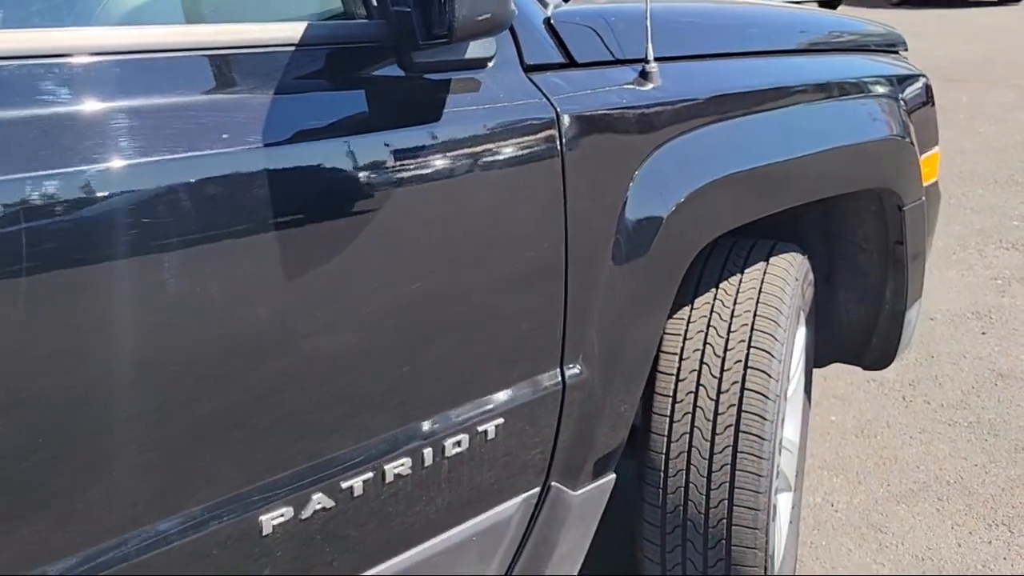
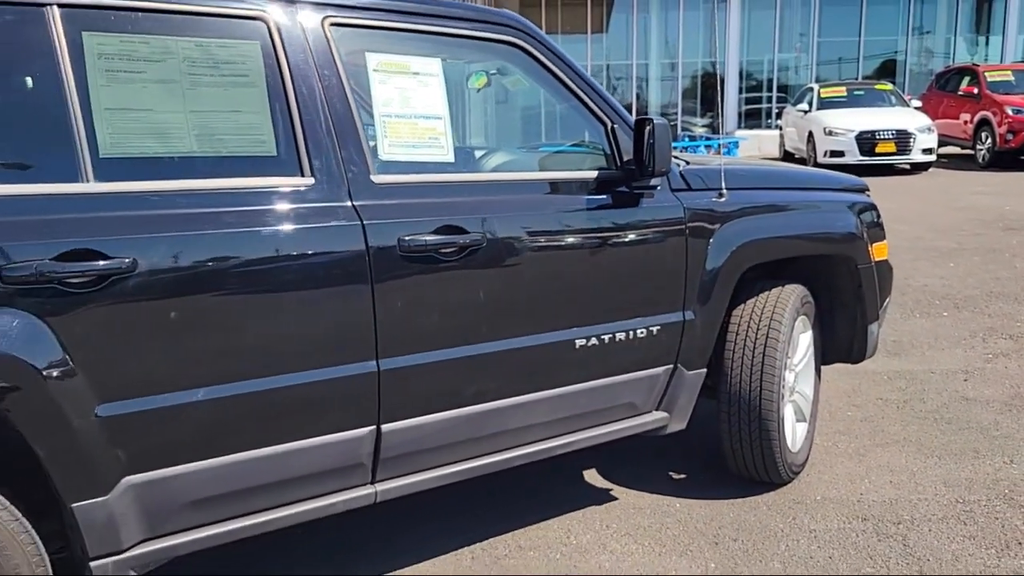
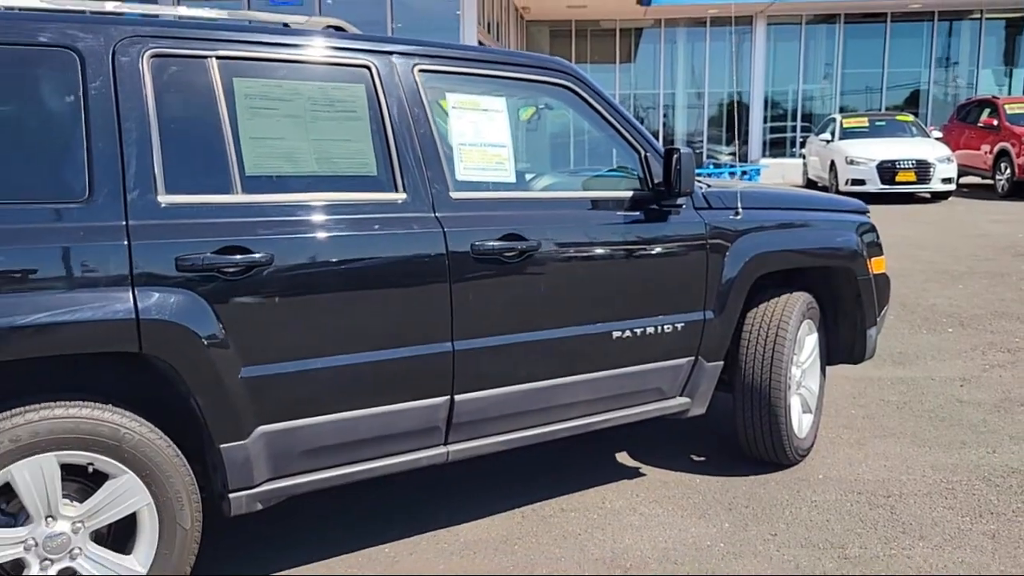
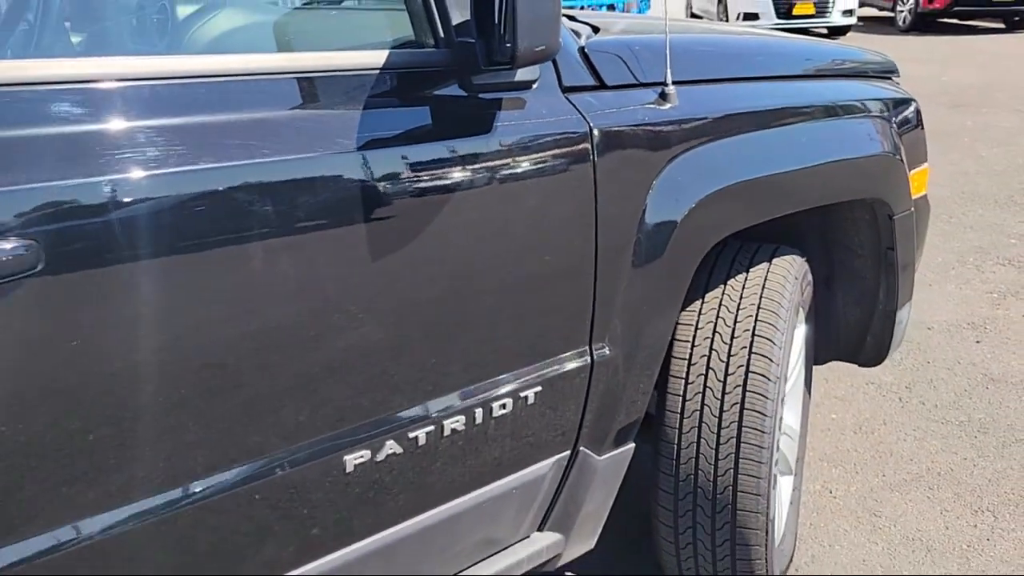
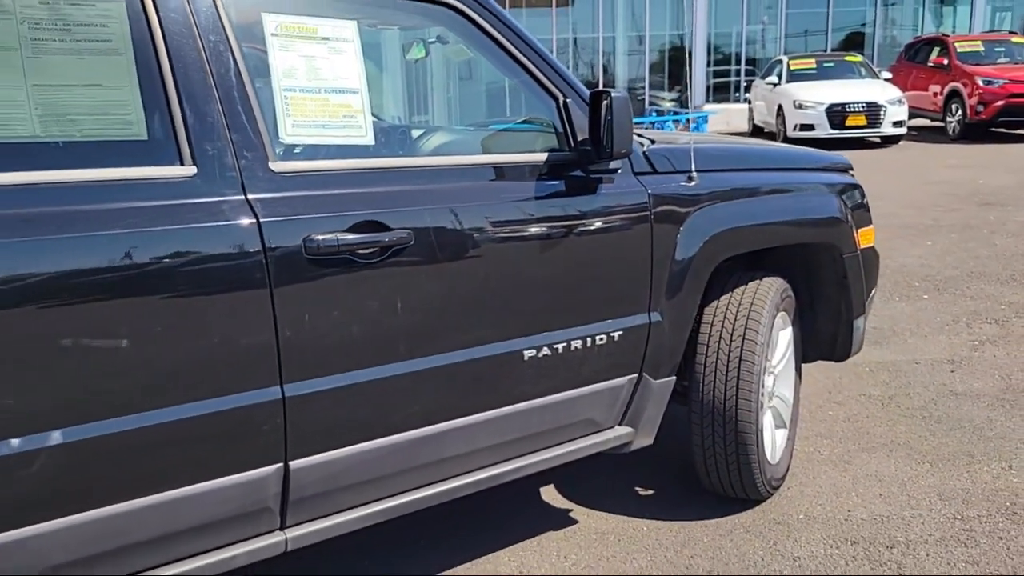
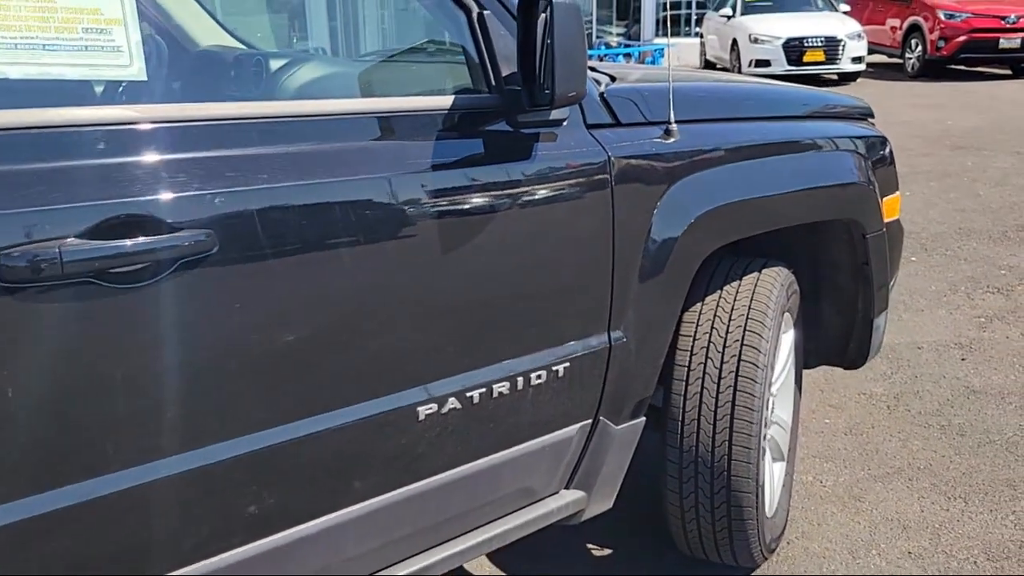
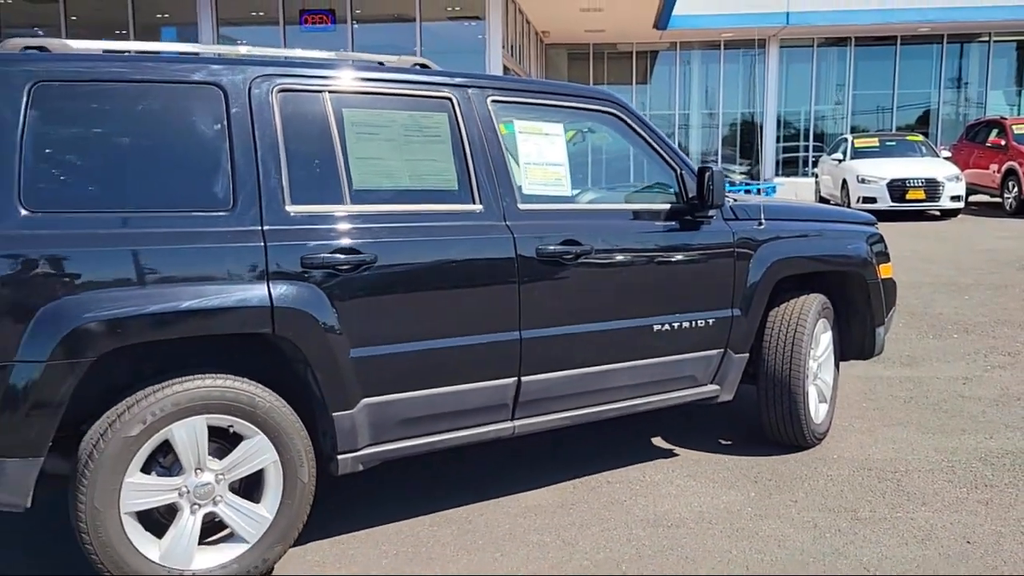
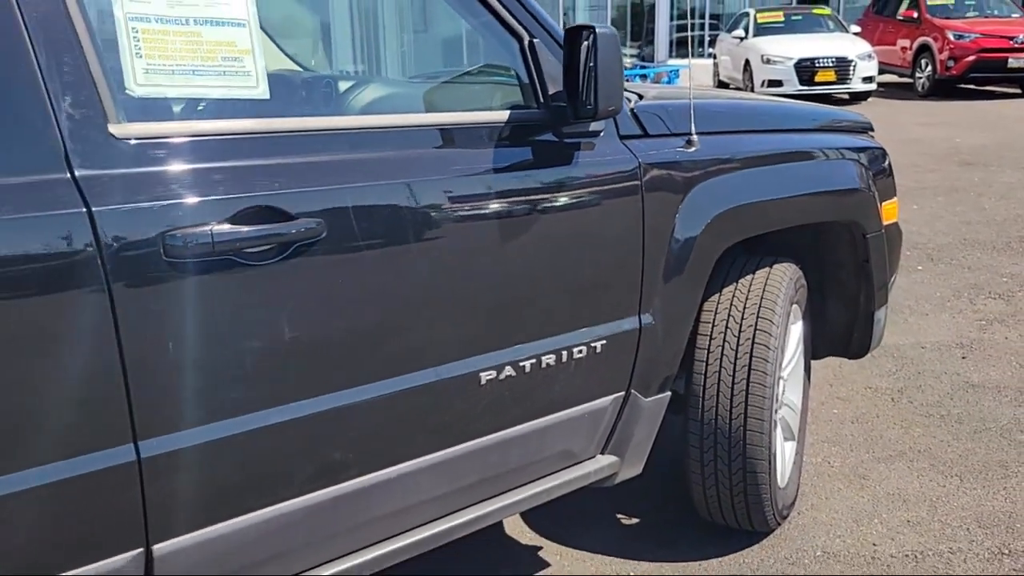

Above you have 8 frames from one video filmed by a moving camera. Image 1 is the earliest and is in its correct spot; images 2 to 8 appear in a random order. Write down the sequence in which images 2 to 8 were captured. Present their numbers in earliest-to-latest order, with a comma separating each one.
4, 6, 8, 5, 2, 3, 7
